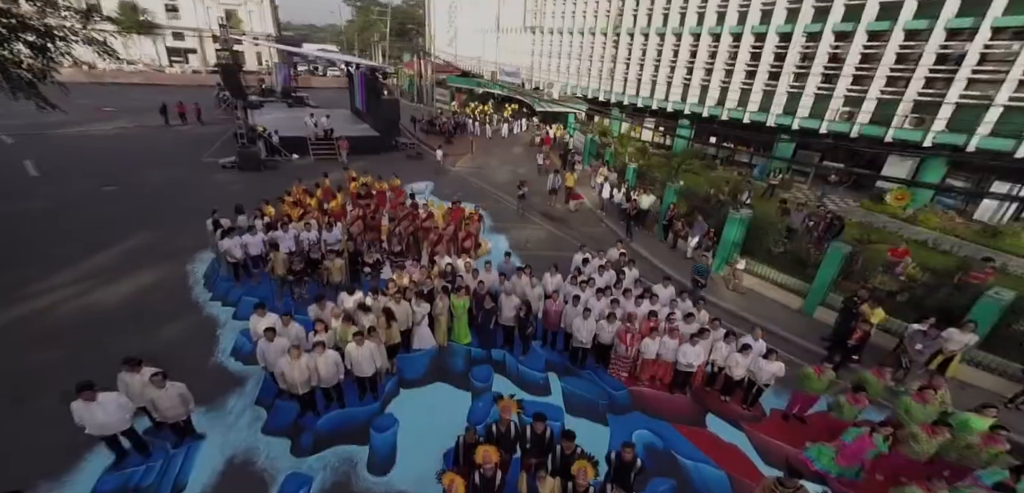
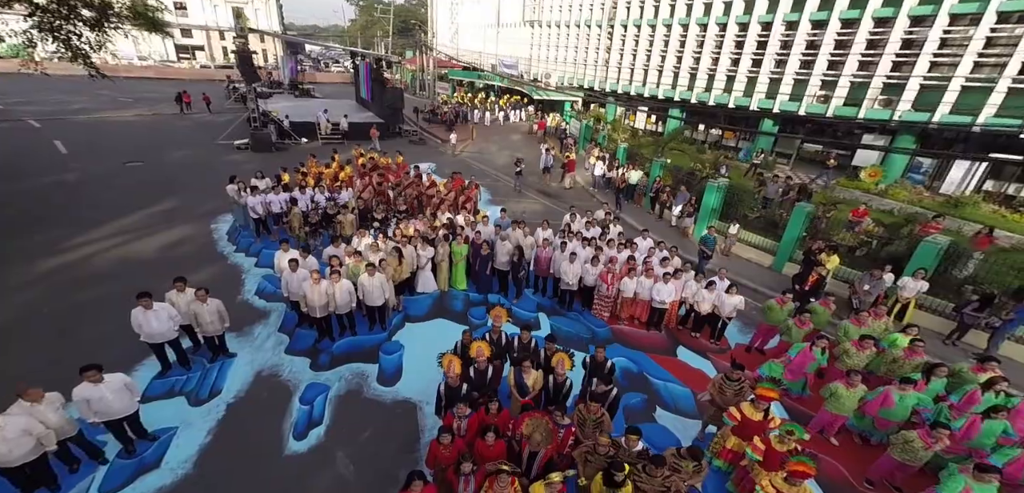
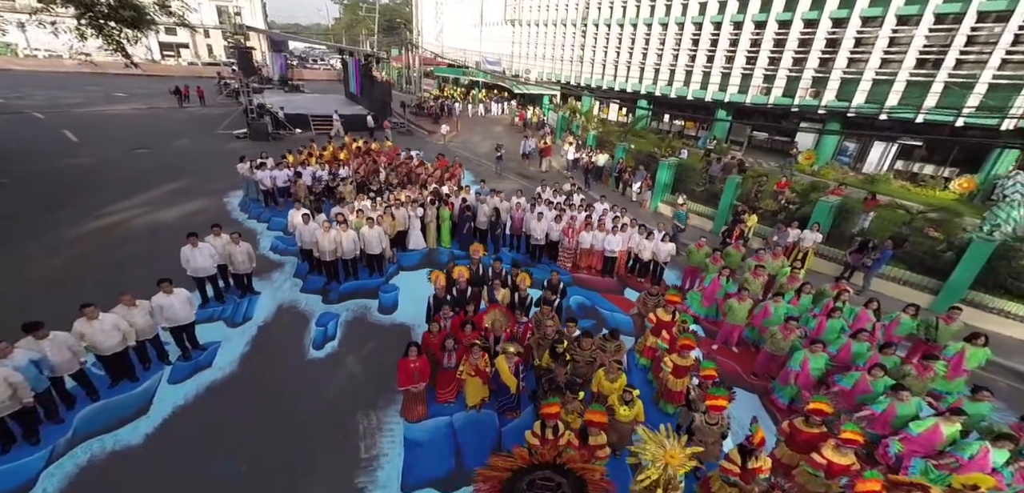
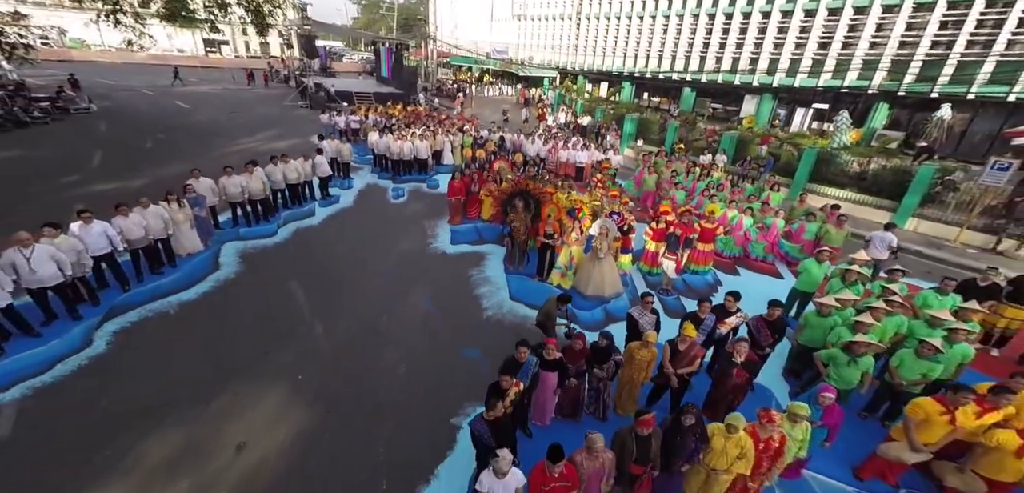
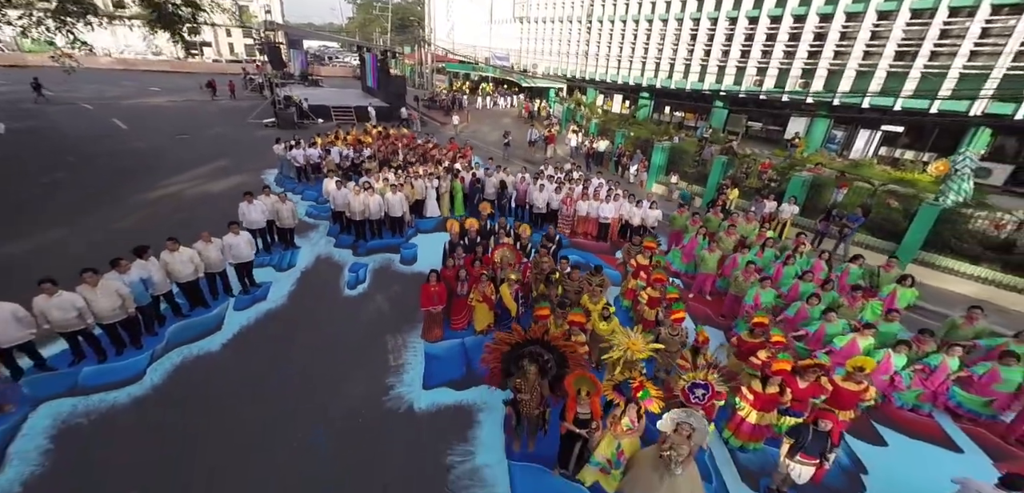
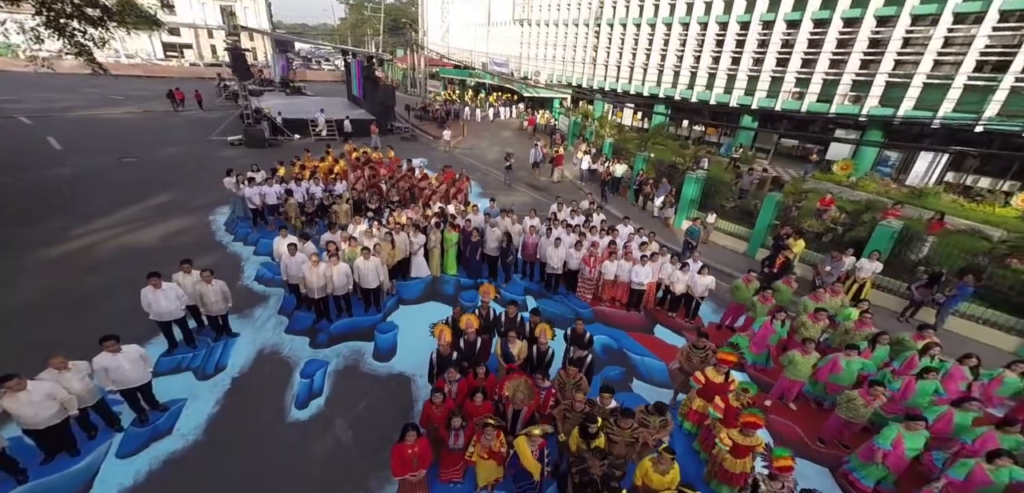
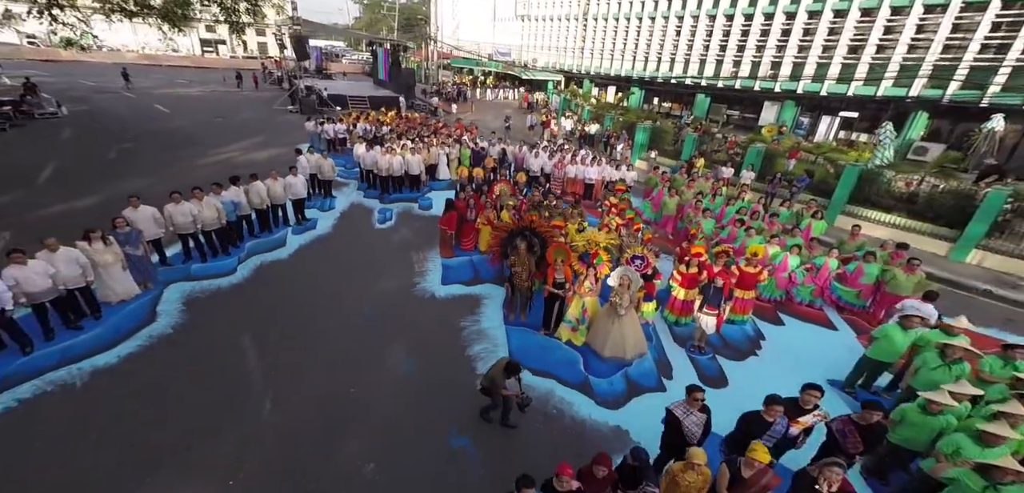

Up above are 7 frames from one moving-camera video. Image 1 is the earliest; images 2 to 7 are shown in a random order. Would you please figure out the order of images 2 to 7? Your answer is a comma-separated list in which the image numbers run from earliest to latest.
2, 6, 3, 5, 7, 4
